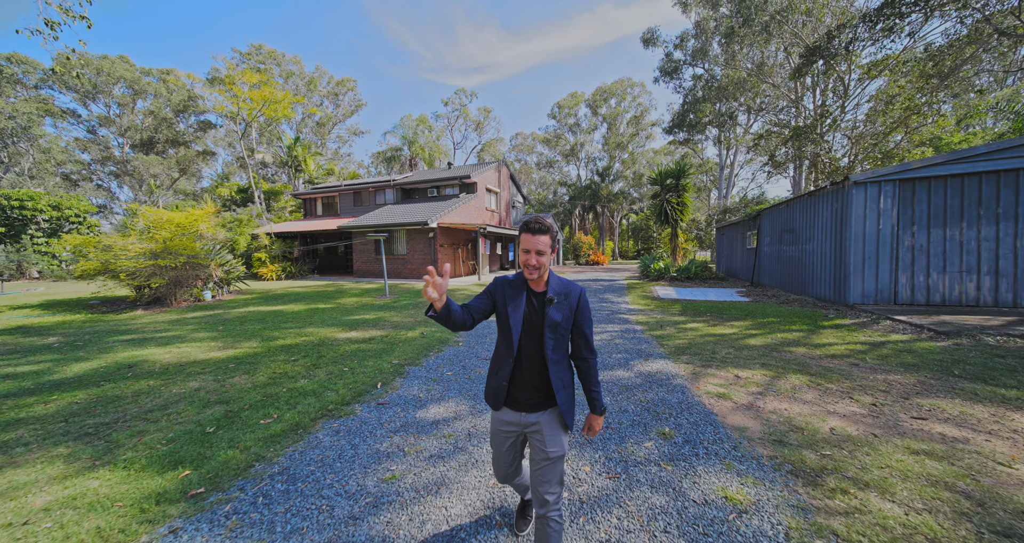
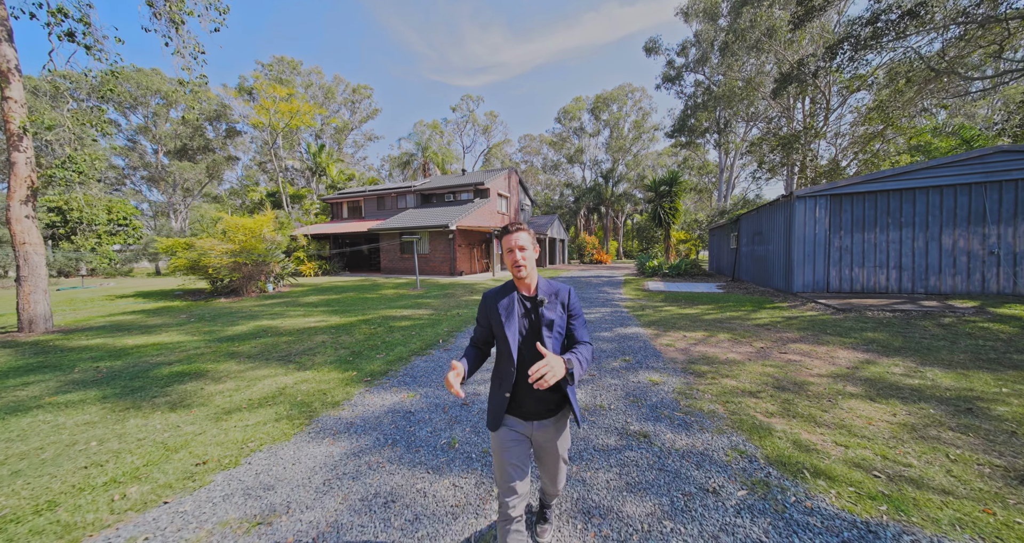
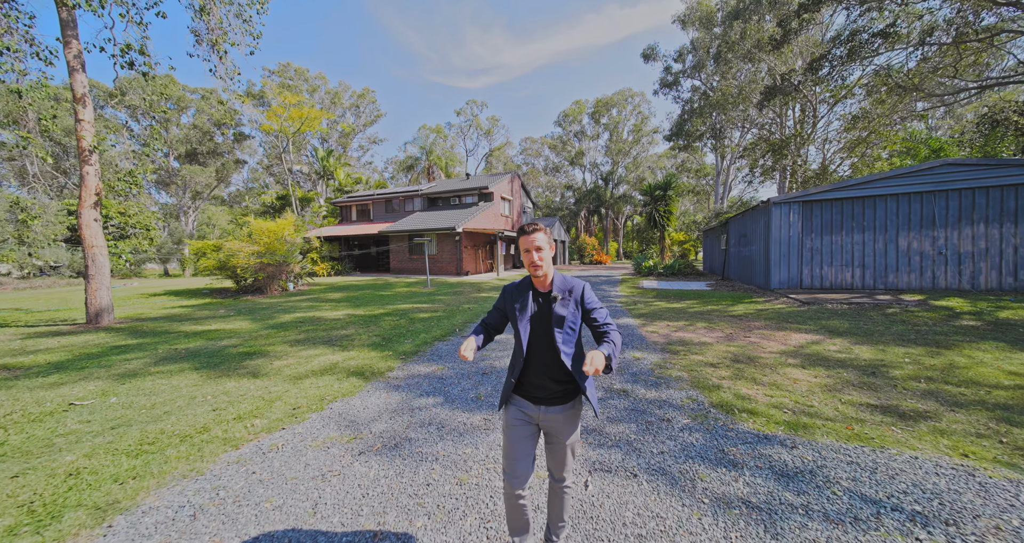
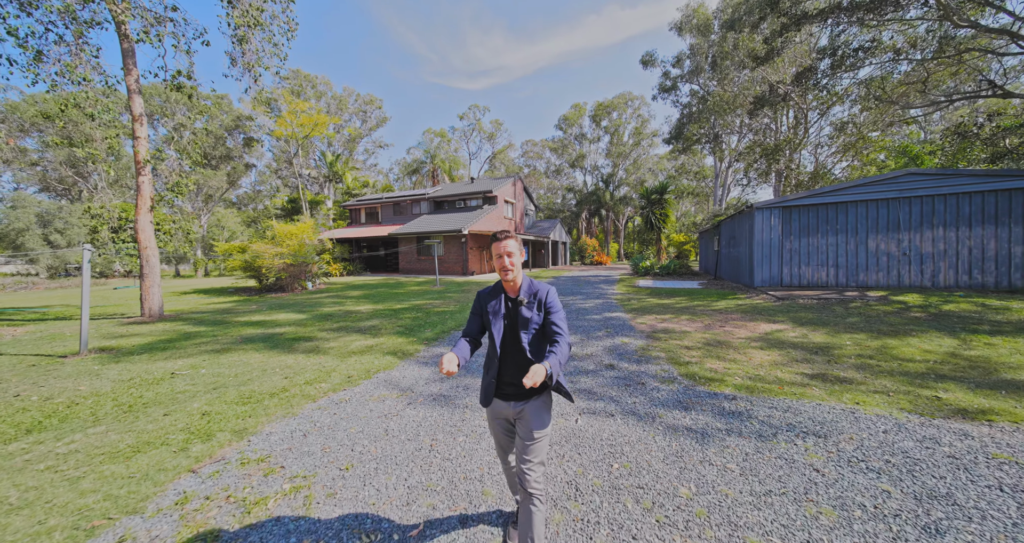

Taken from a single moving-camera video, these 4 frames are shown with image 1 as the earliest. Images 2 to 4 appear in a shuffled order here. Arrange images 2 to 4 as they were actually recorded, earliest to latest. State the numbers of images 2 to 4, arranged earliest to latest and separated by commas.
2, 3, 4
